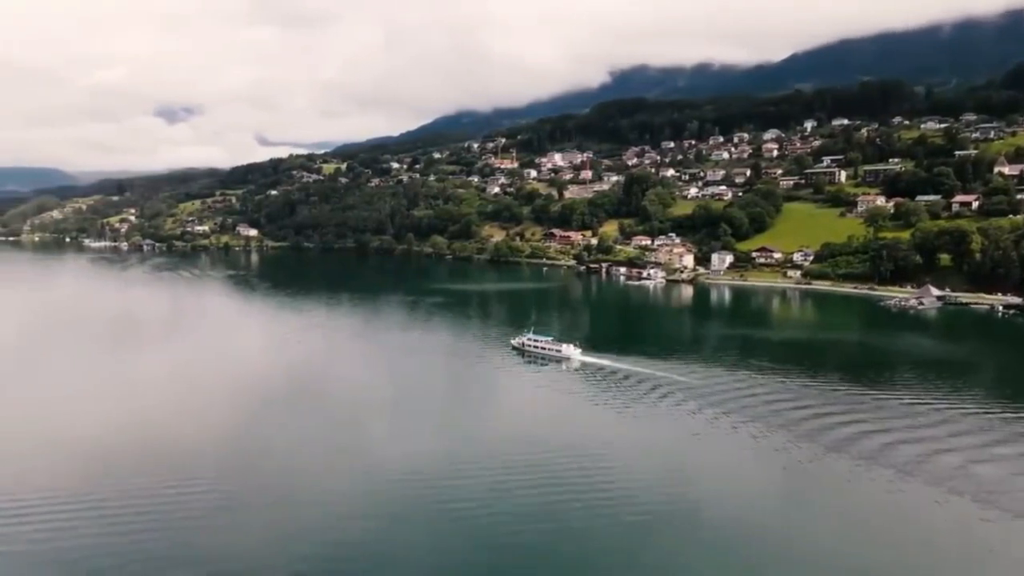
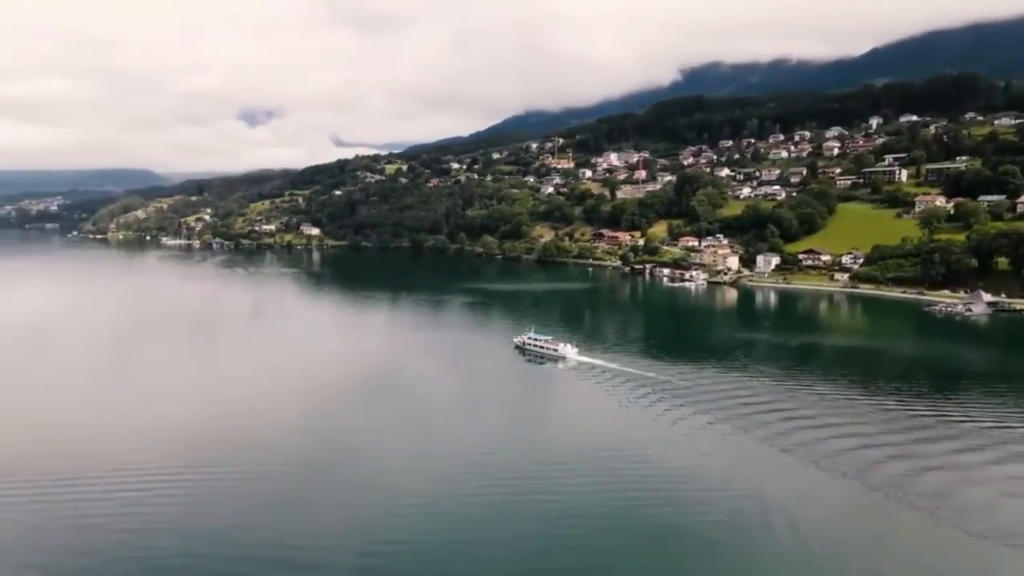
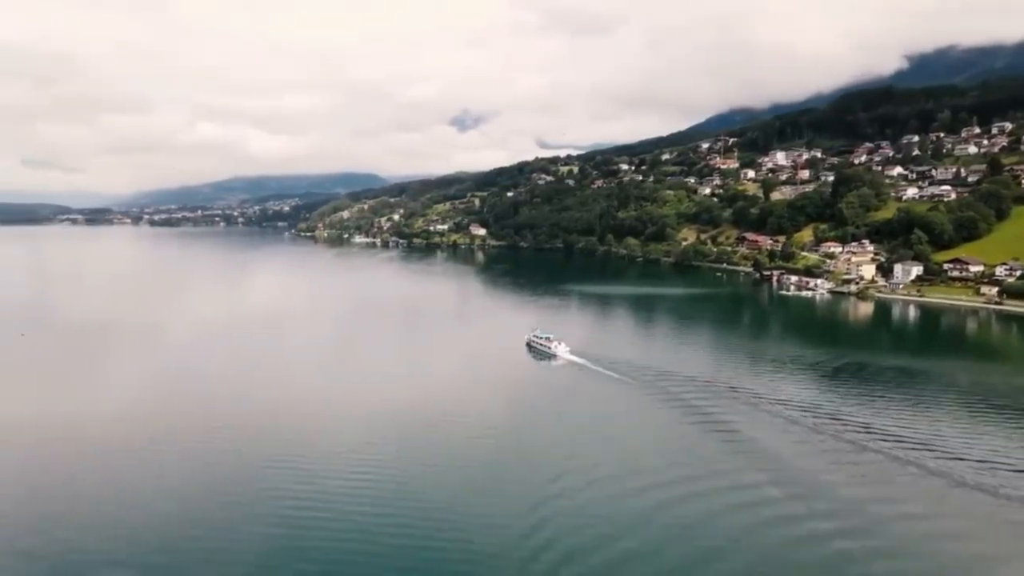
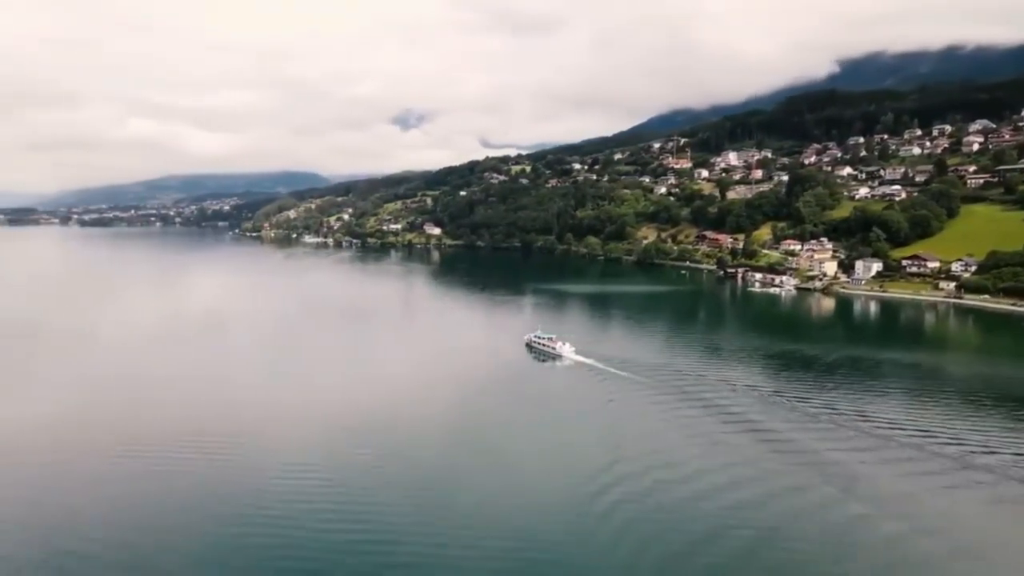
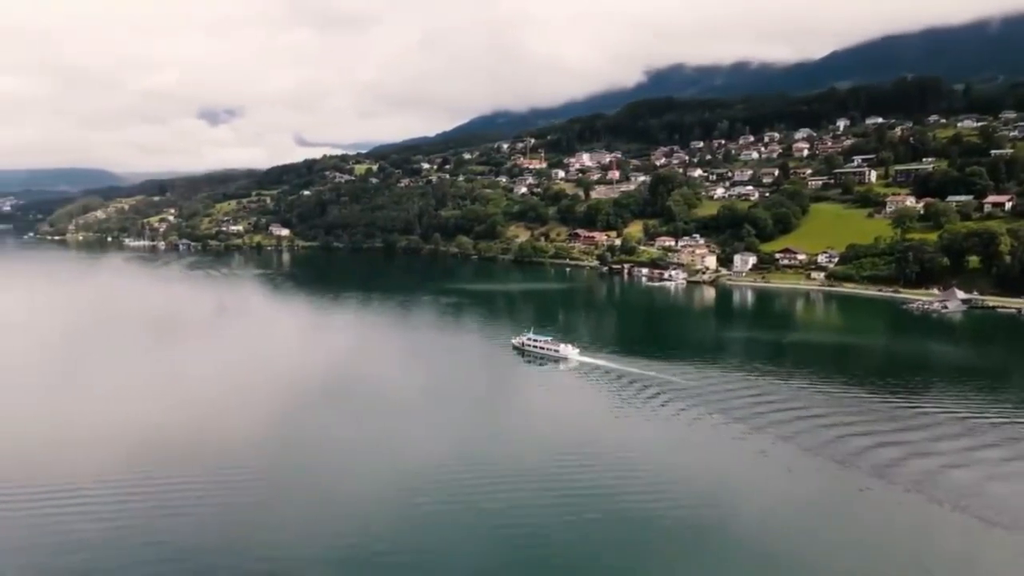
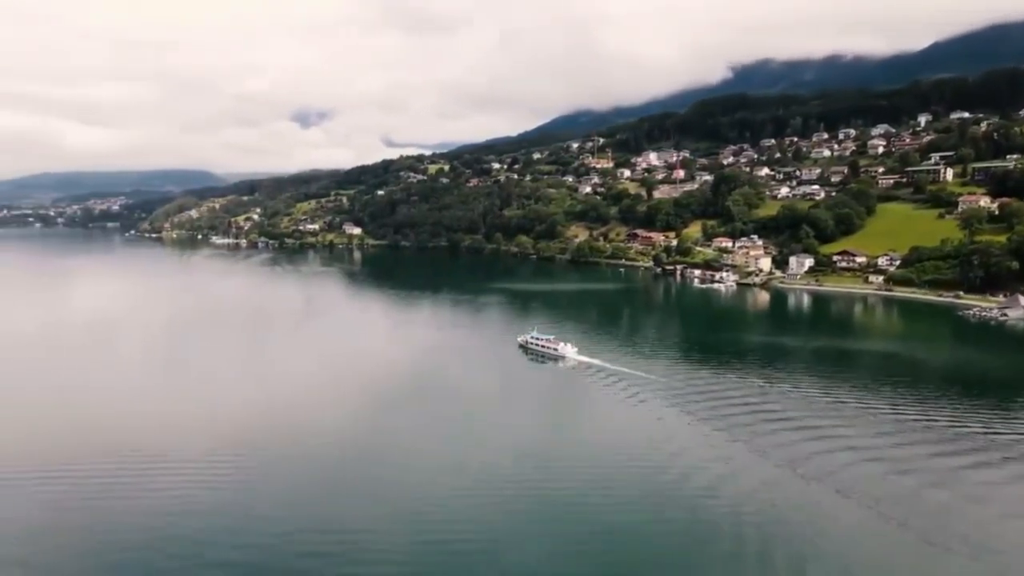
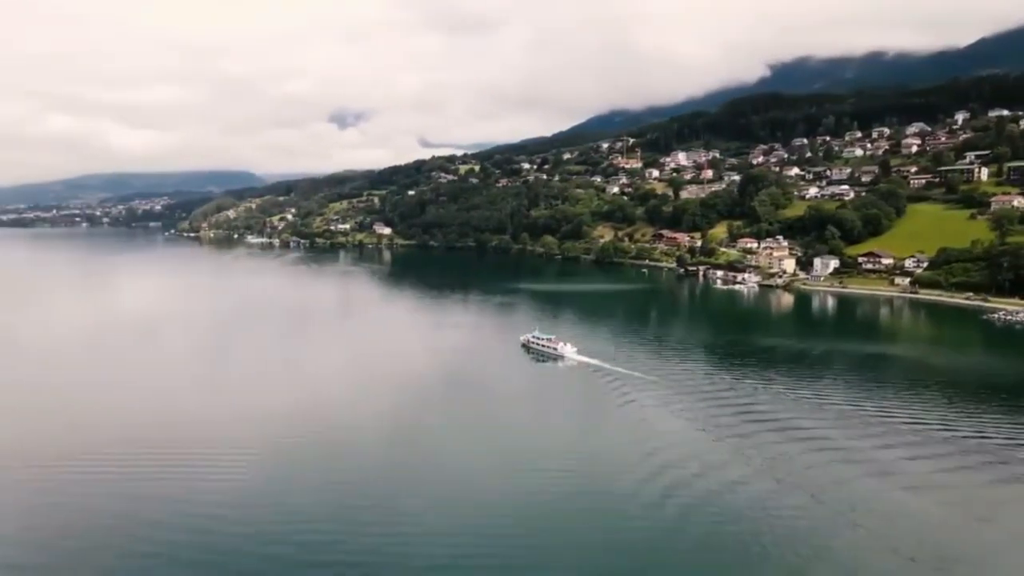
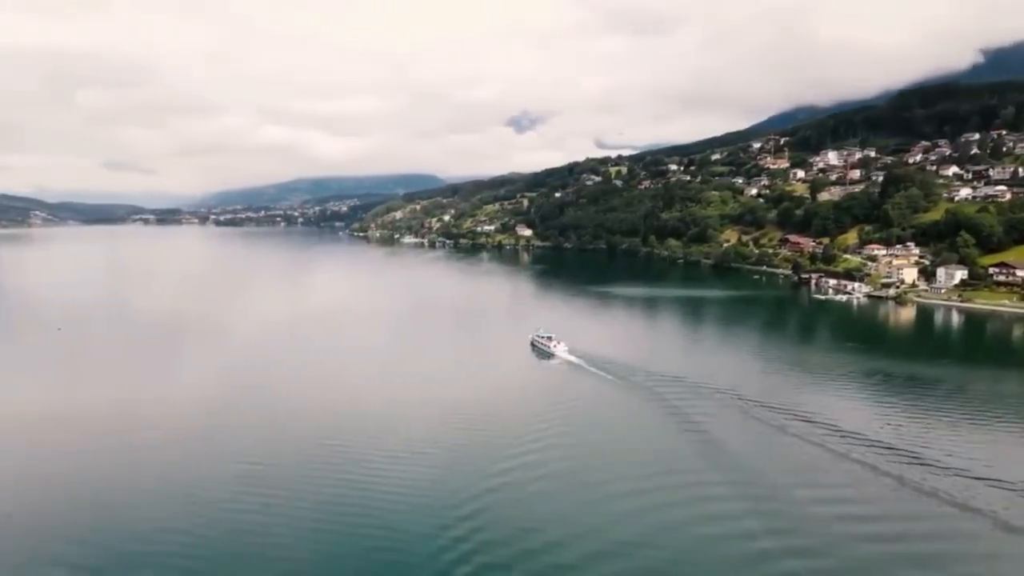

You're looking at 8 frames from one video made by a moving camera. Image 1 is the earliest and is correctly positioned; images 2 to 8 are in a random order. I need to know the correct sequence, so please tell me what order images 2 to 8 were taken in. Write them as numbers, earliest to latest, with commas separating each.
5, 2, 6, 7, 4, 3, 8
